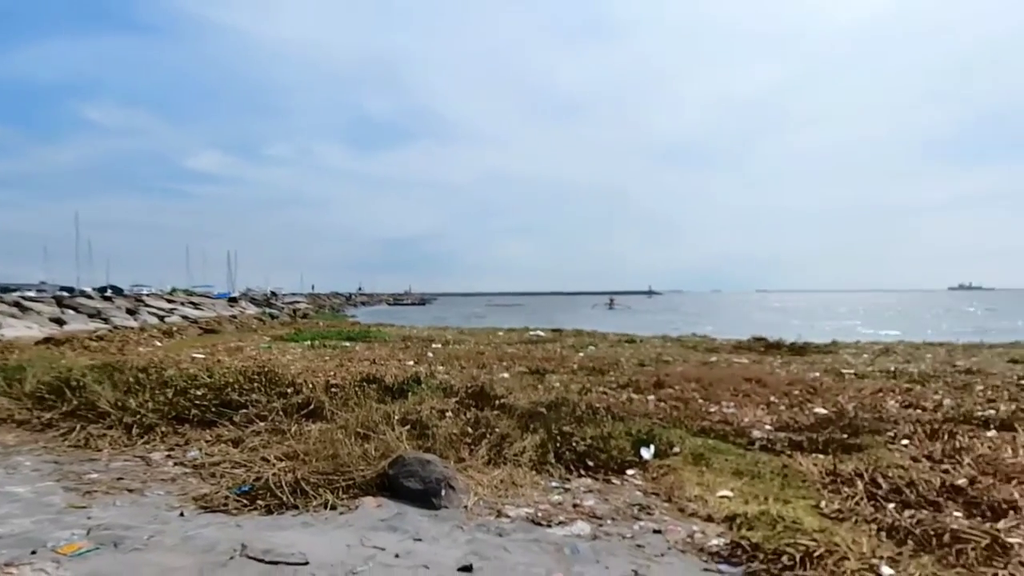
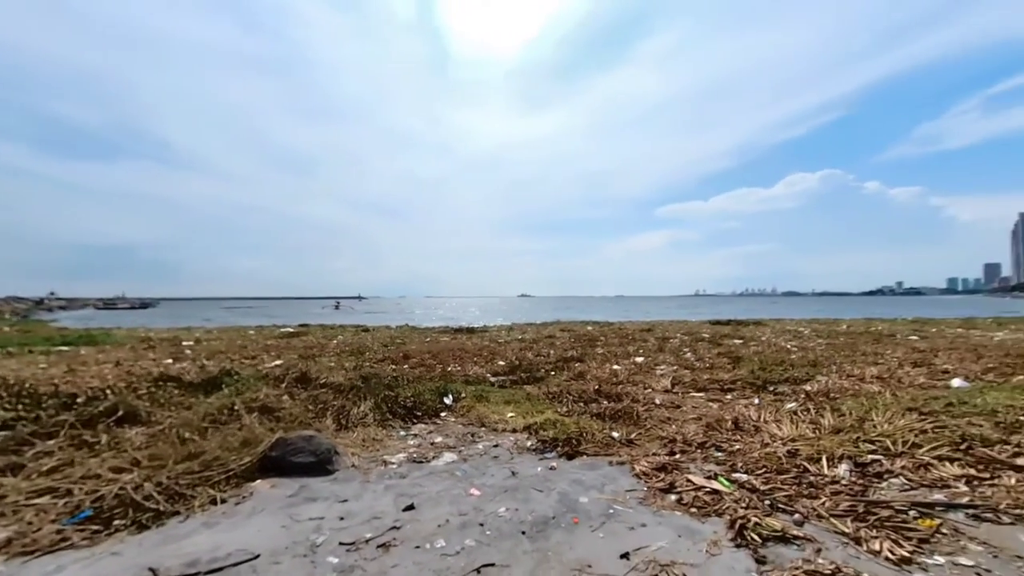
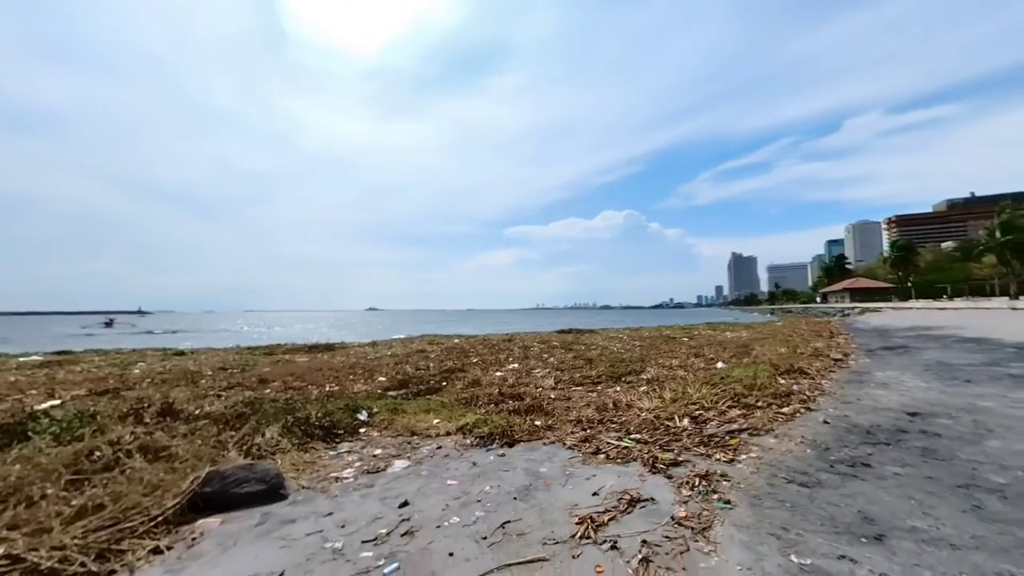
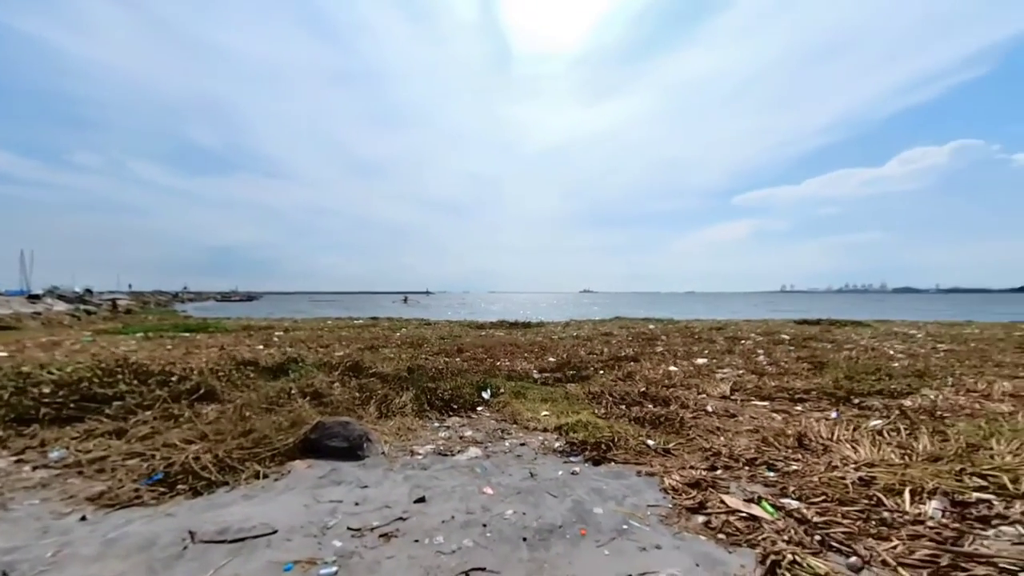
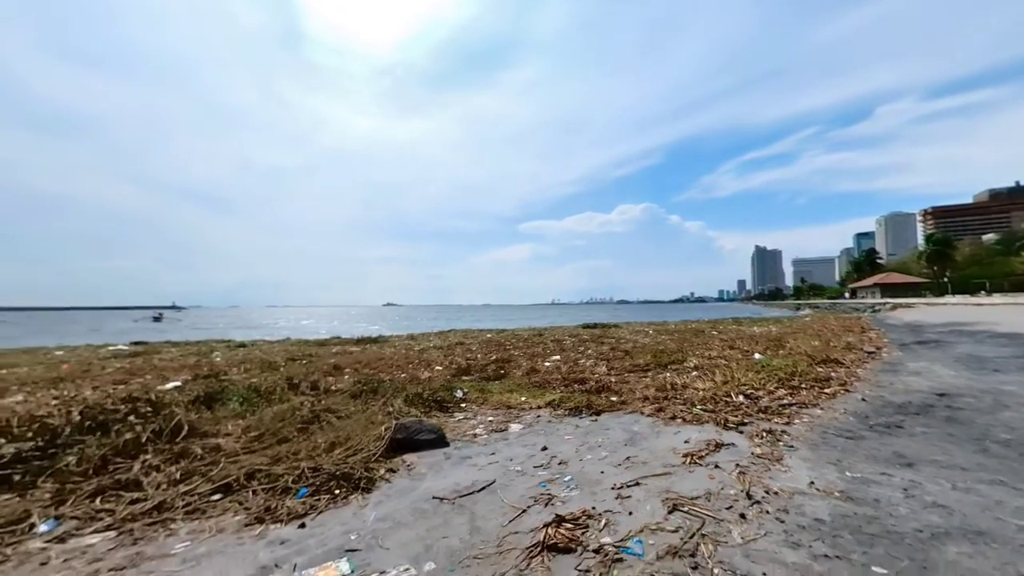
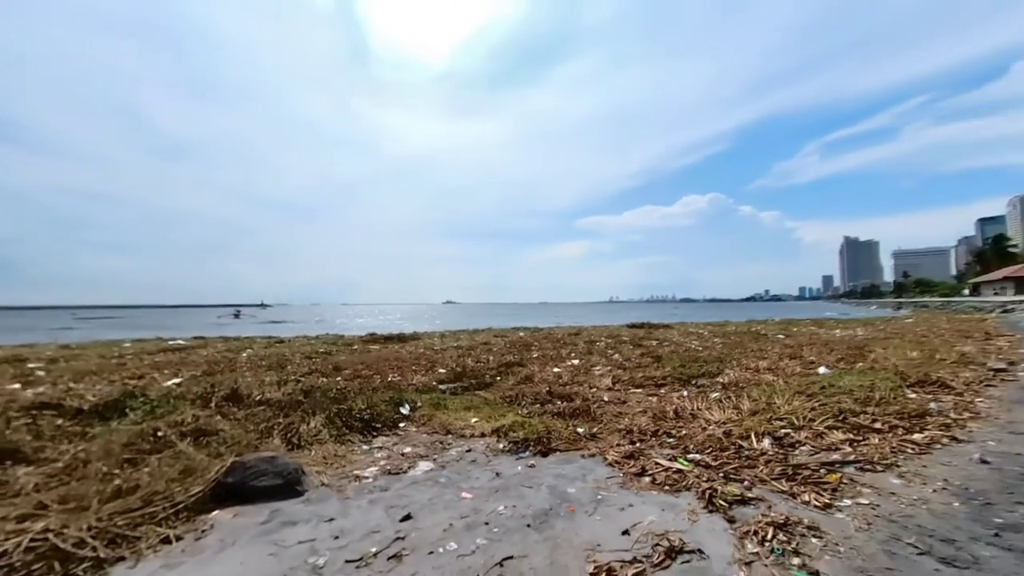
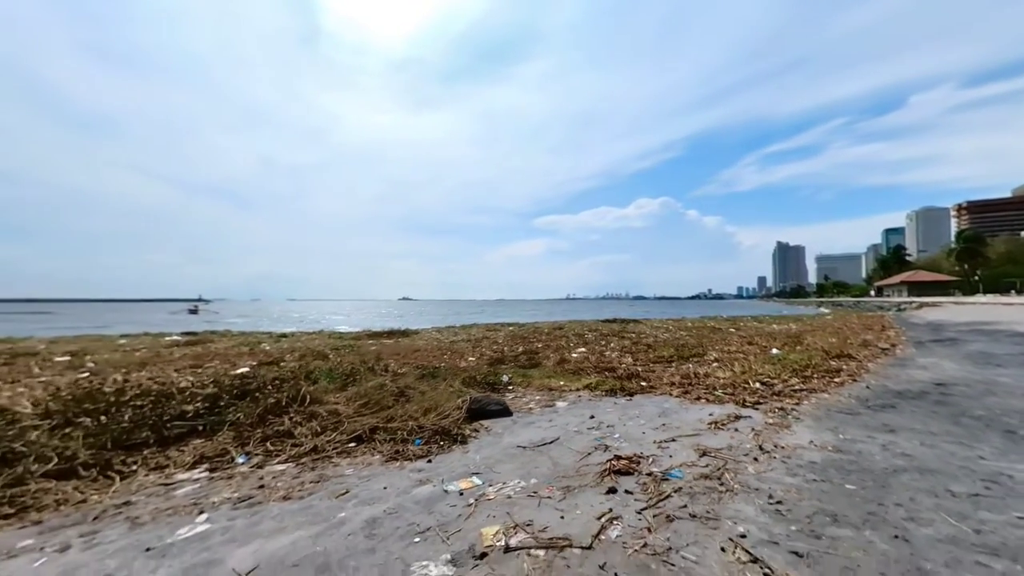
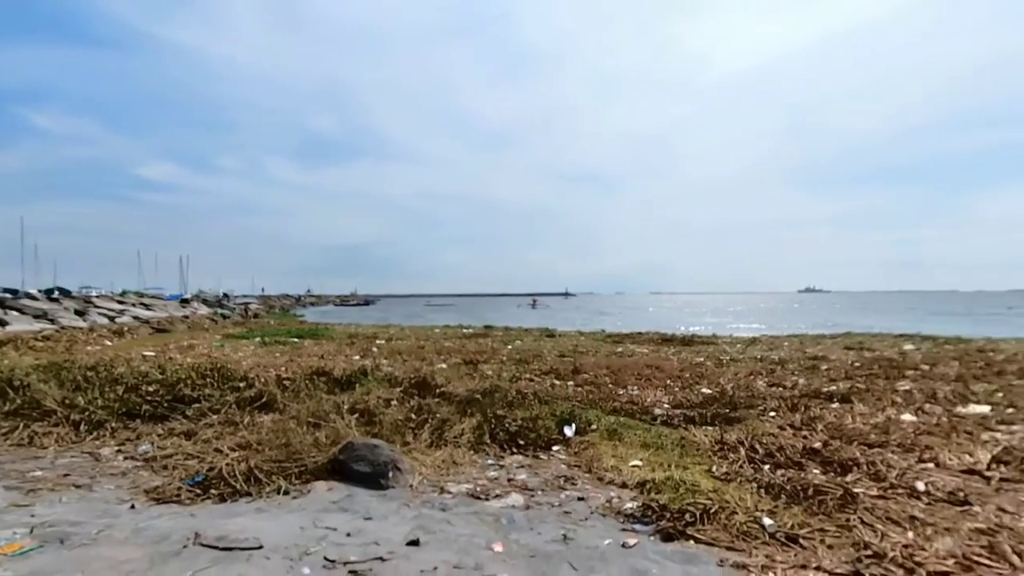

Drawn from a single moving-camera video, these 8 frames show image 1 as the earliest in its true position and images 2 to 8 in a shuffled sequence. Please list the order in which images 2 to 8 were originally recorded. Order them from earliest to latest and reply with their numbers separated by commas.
8, 4, 2, 6, 3, 5, 7
